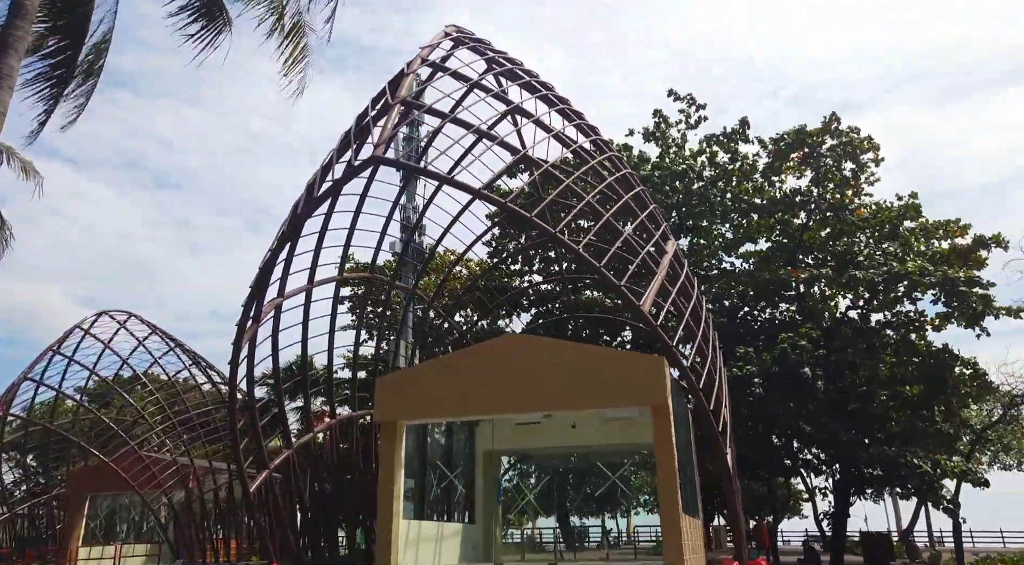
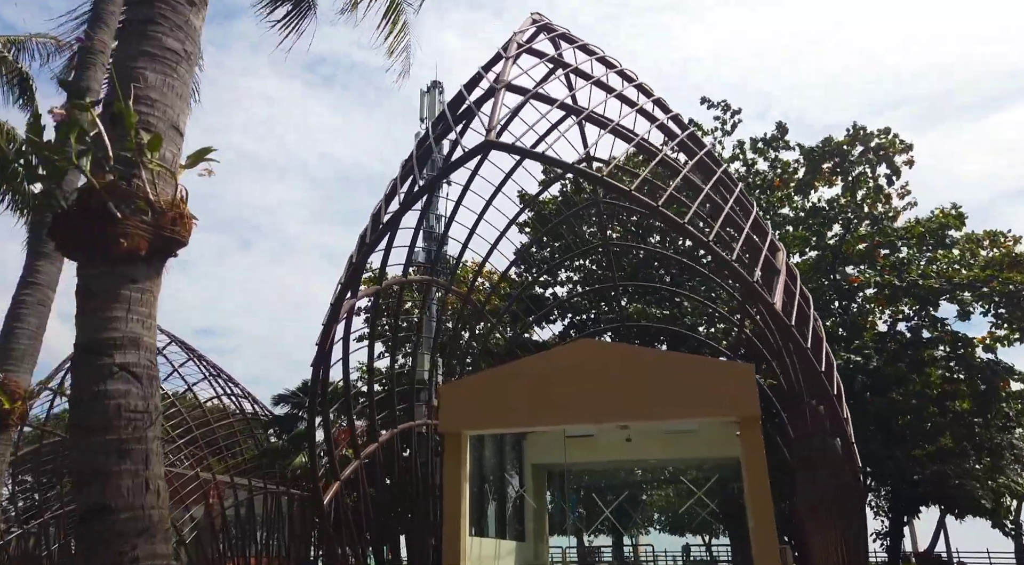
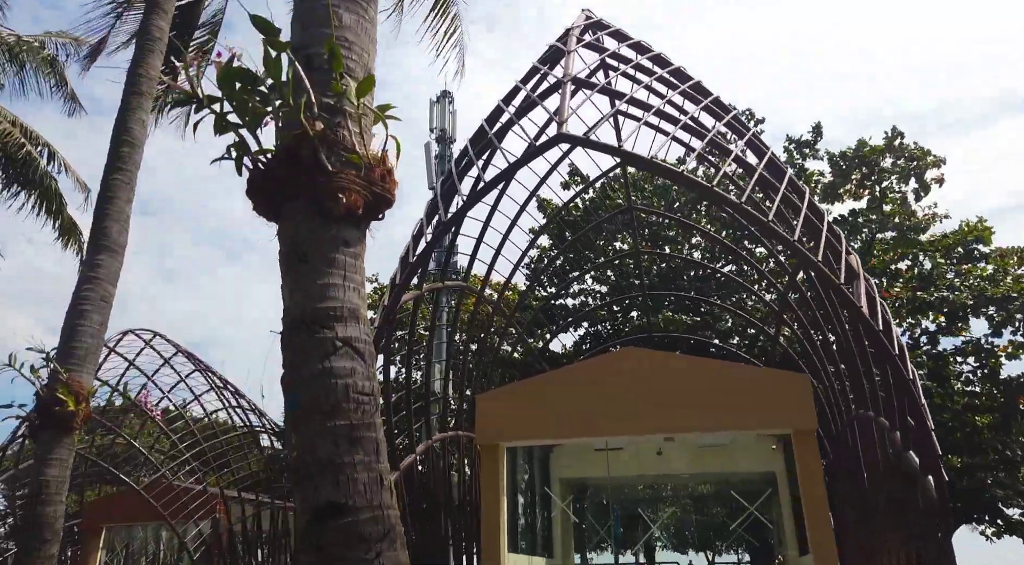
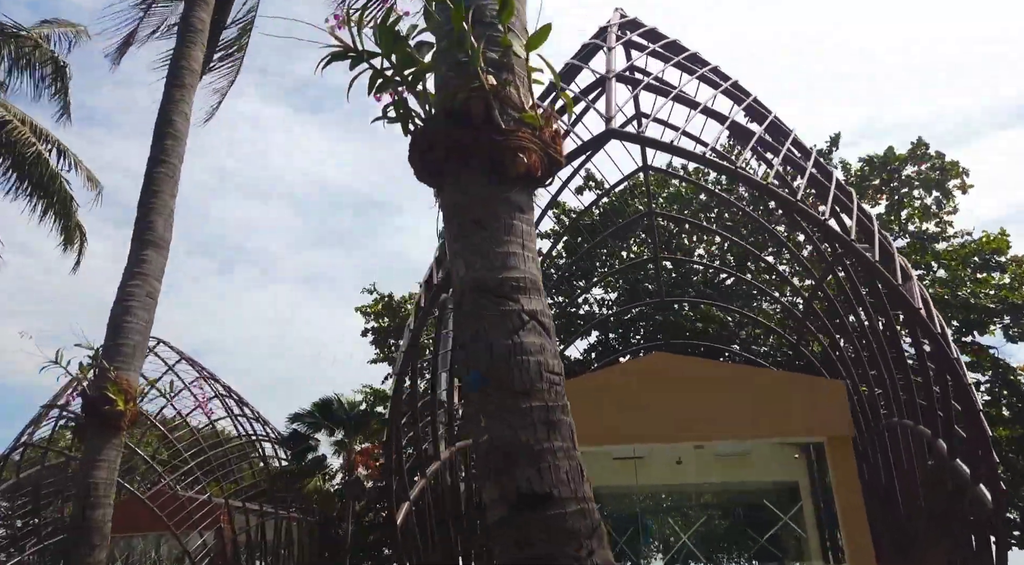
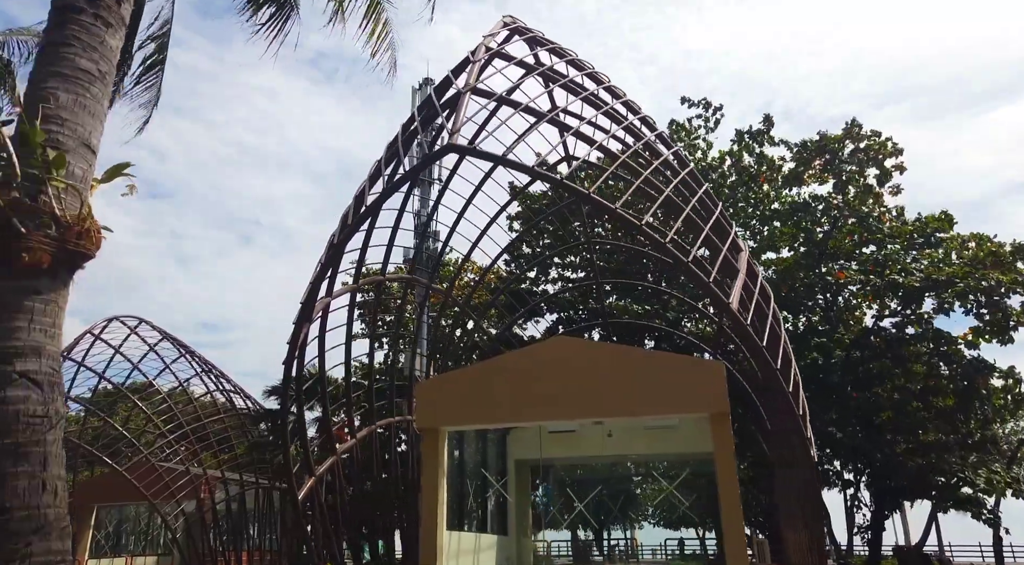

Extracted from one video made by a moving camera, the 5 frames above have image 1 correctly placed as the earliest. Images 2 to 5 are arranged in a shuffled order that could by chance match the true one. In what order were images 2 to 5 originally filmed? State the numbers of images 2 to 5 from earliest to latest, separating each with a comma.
5, 2, 3, 4
